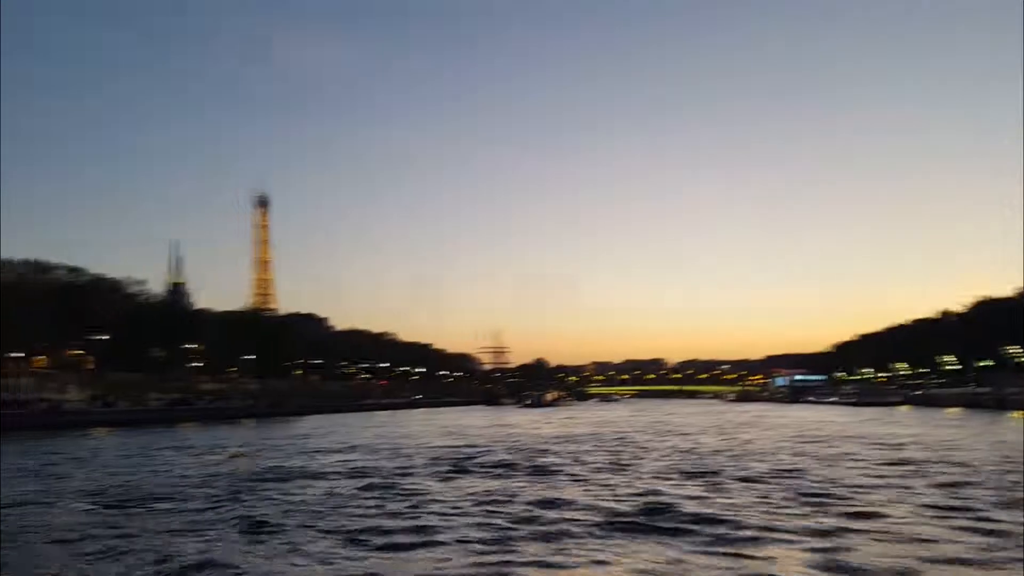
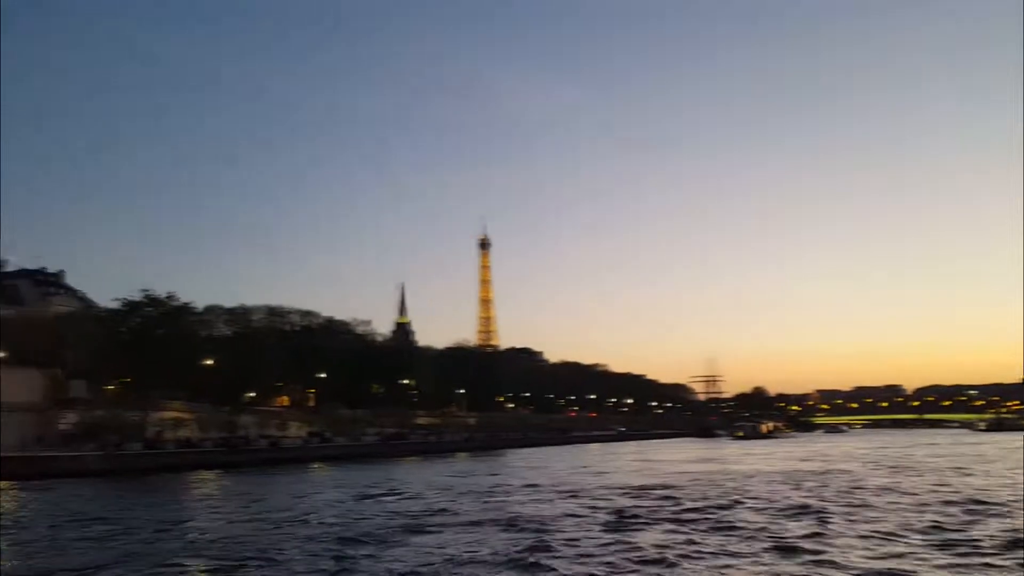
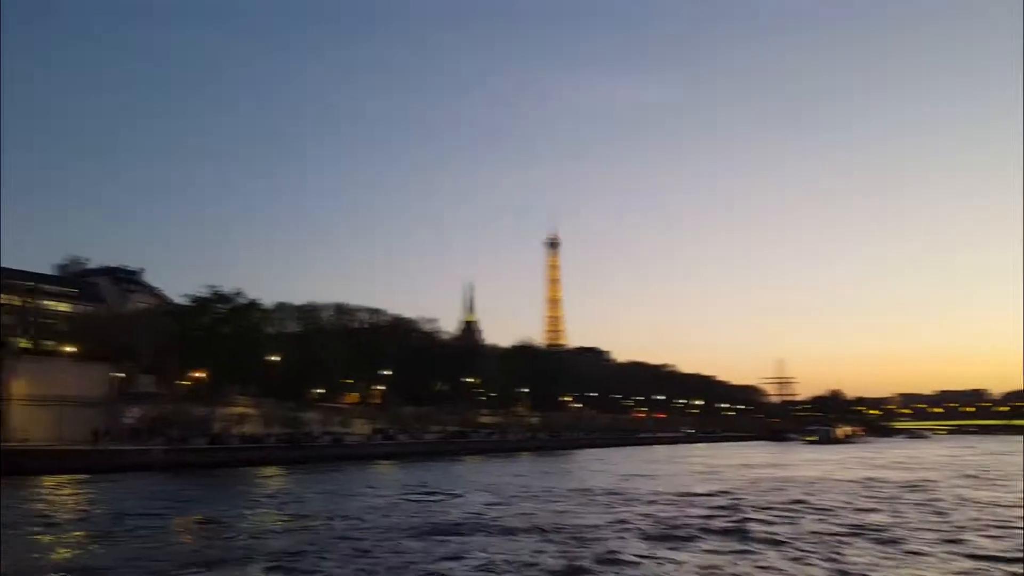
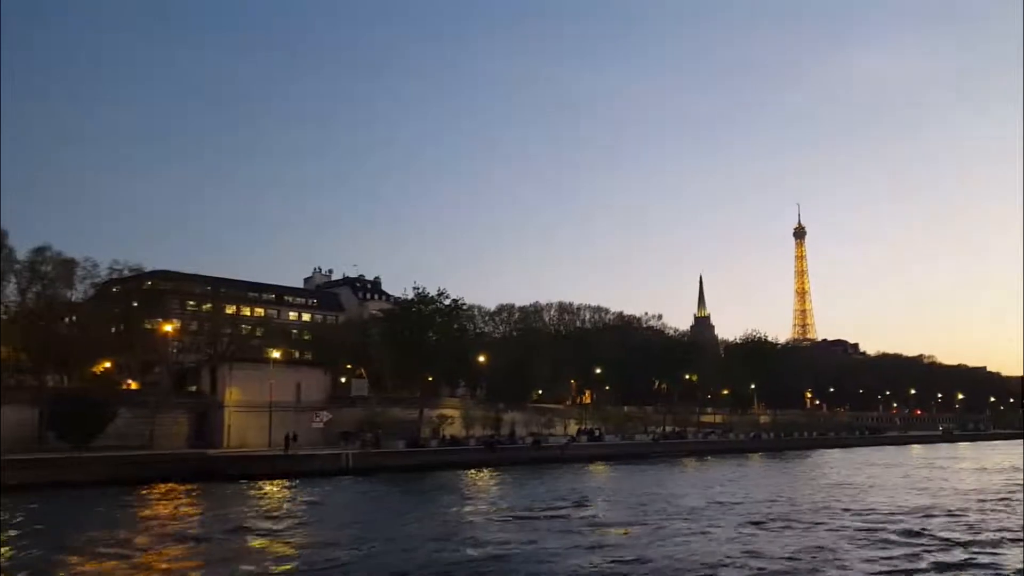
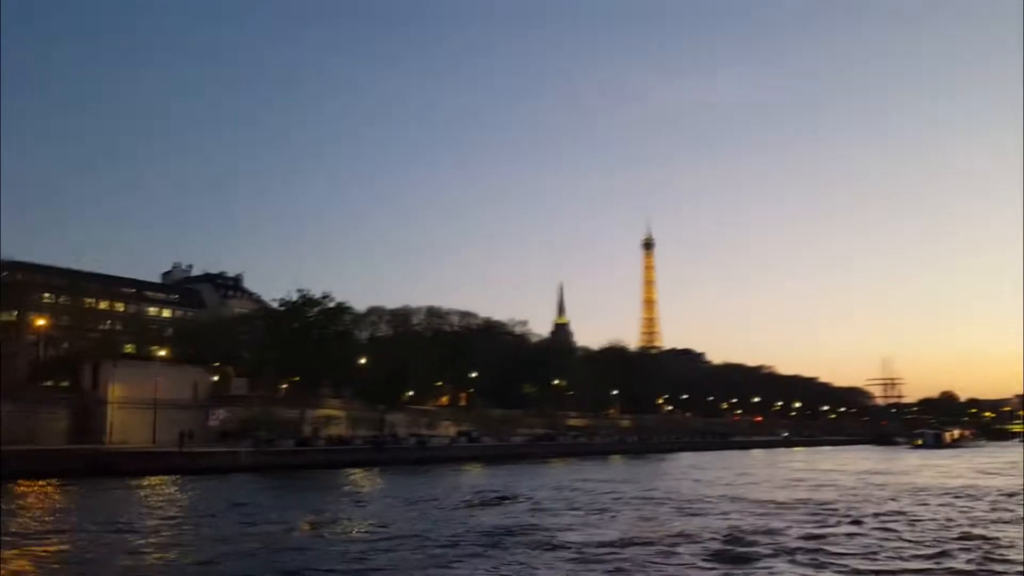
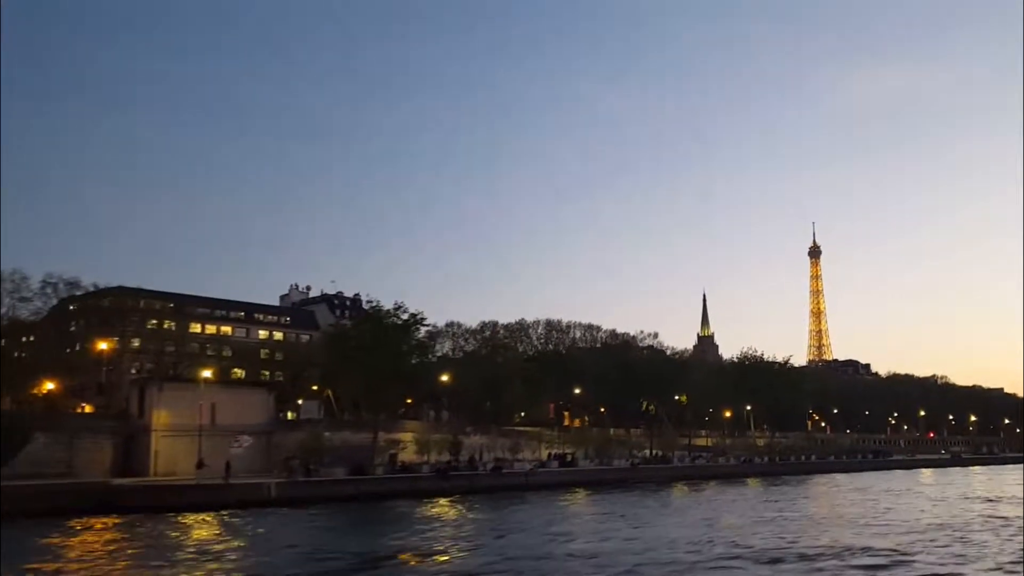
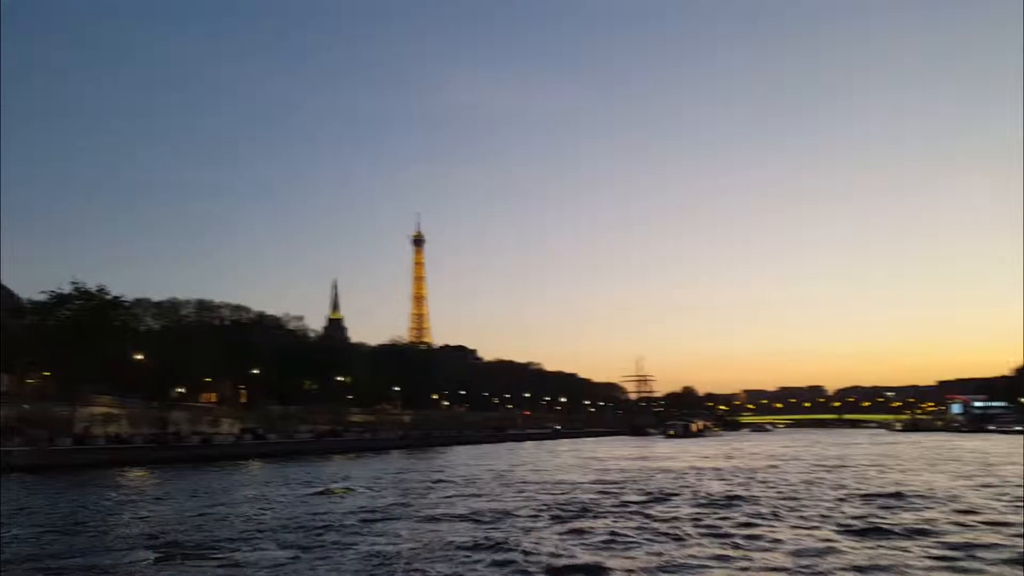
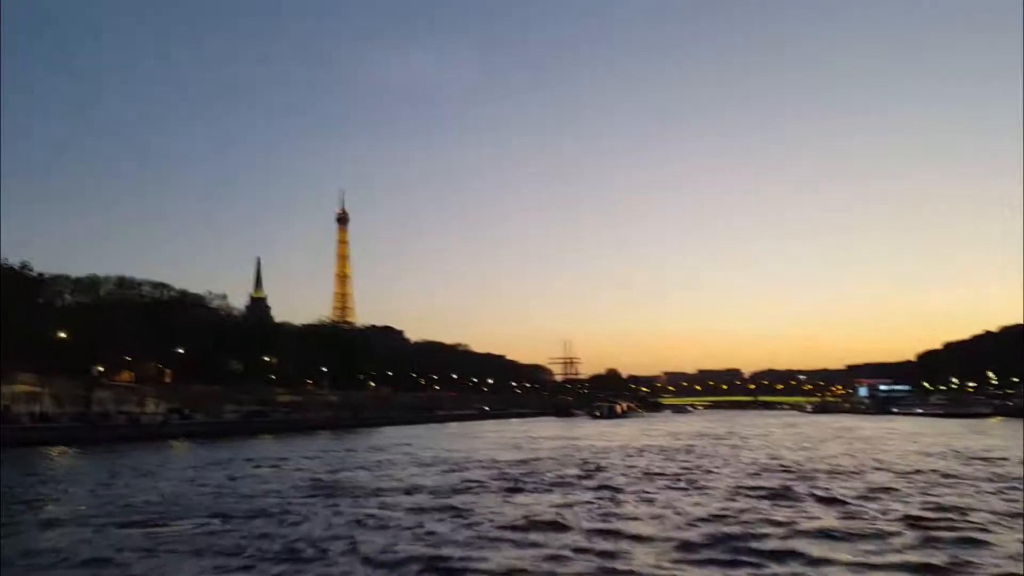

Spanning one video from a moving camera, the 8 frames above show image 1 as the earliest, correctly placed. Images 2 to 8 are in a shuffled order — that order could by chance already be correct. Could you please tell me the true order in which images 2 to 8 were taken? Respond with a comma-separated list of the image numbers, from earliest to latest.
8, 7, 2, 3, 5, 4, 6
